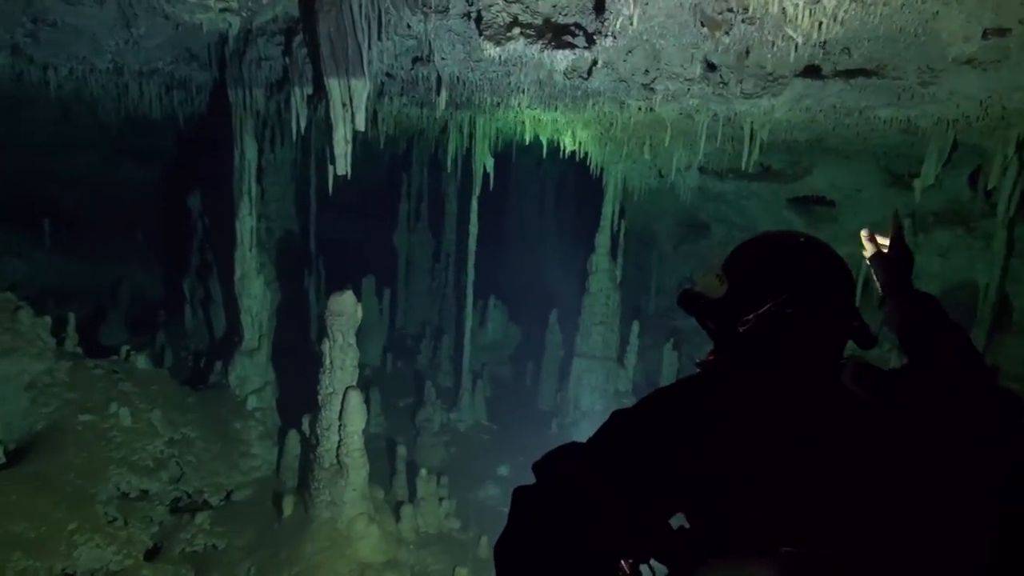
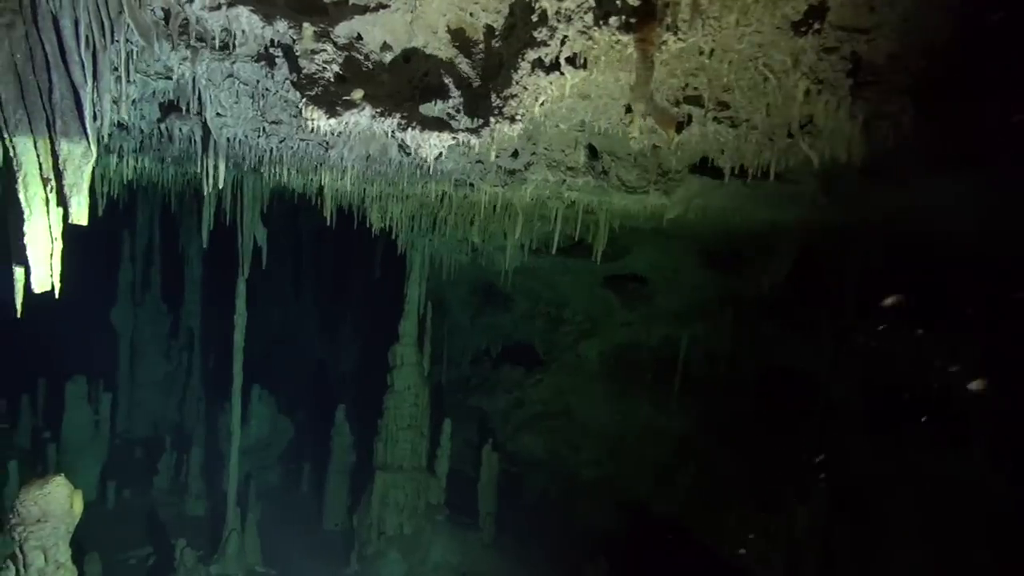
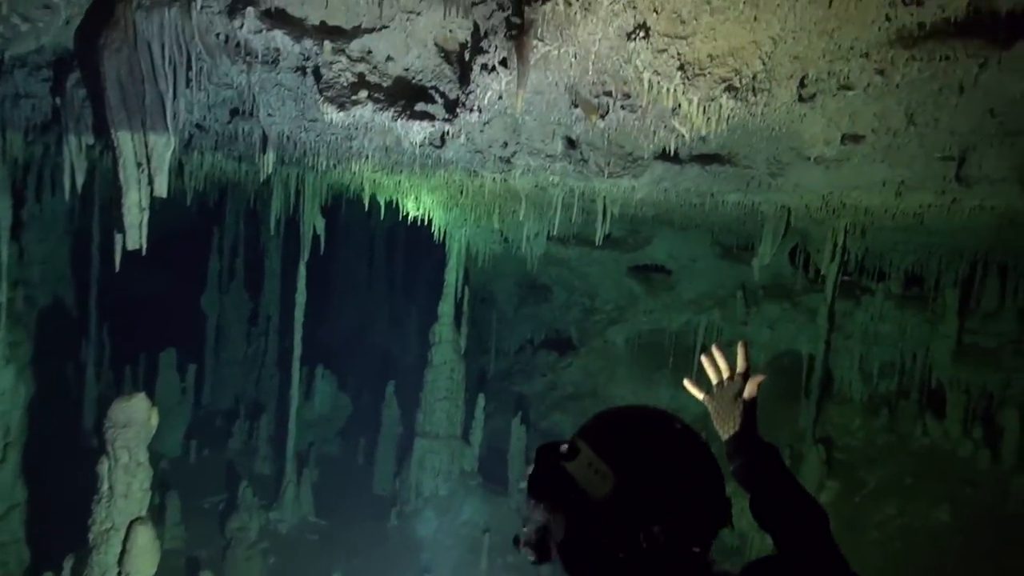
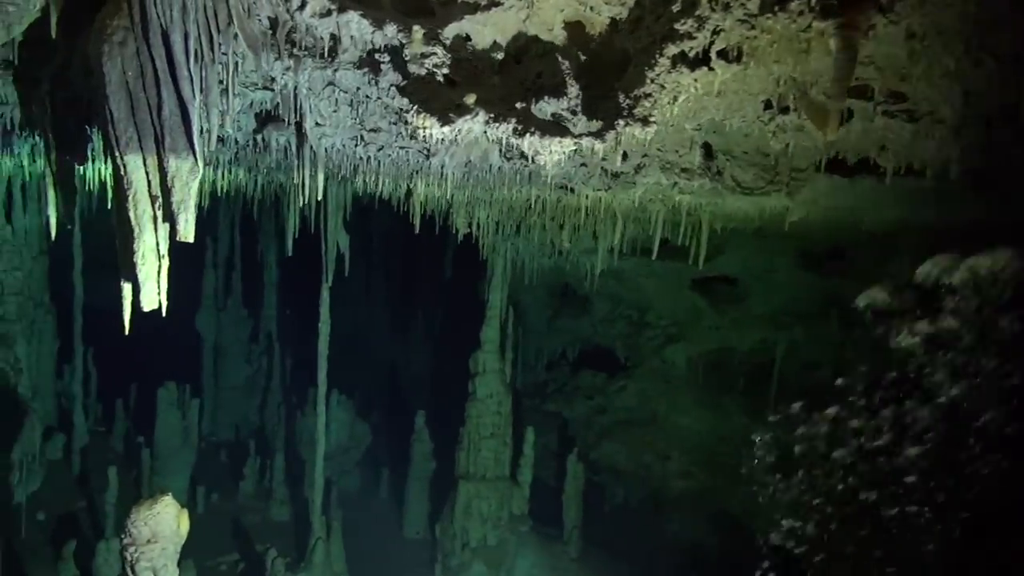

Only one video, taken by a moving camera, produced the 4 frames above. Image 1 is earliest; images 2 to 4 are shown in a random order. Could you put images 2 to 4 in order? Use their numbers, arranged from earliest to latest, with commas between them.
3, 2, 4
